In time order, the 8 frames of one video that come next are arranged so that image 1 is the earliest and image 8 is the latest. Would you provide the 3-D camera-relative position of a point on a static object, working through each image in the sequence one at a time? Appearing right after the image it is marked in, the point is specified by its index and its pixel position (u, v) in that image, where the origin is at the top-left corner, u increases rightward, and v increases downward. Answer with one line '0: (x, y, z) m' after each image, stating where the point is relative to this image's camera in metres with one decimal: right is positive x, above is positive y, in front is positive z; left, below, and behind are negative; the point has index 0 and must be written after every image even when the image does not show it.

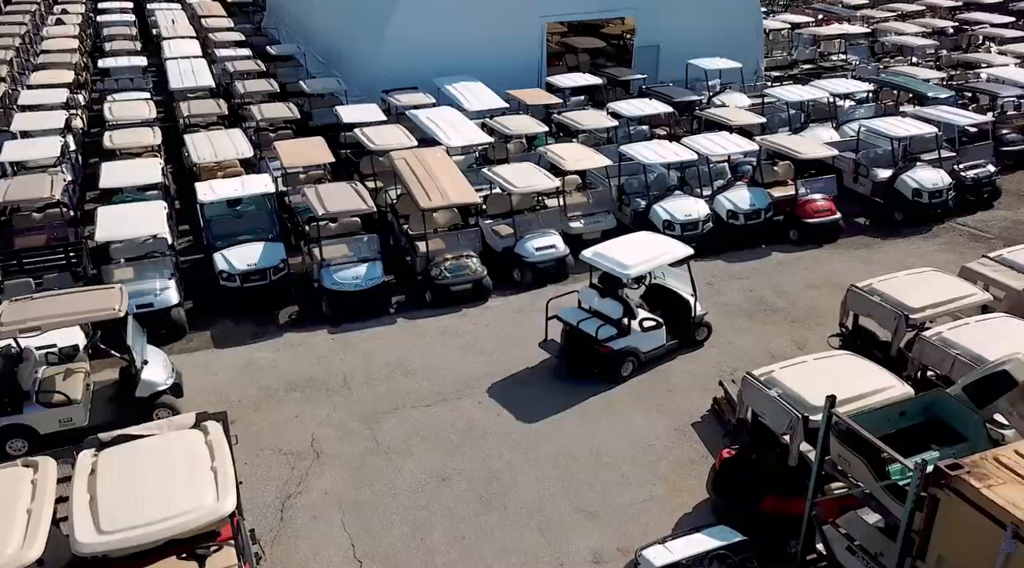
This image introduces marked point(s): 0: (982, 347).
0: (+5.1, -0.7, +8.5) m
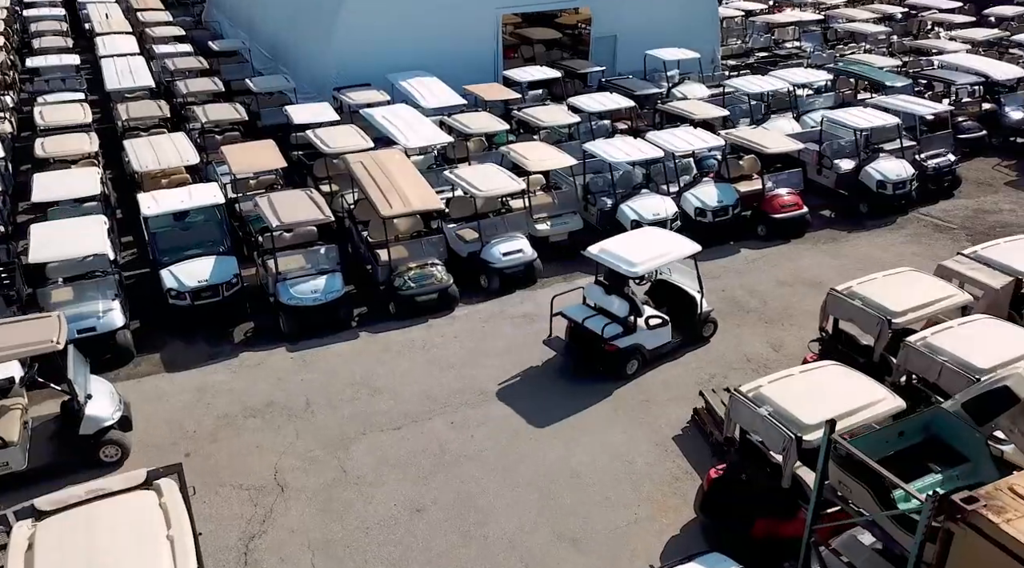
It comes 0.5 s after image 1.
0: (+4.9, -0.7, +8.3) m
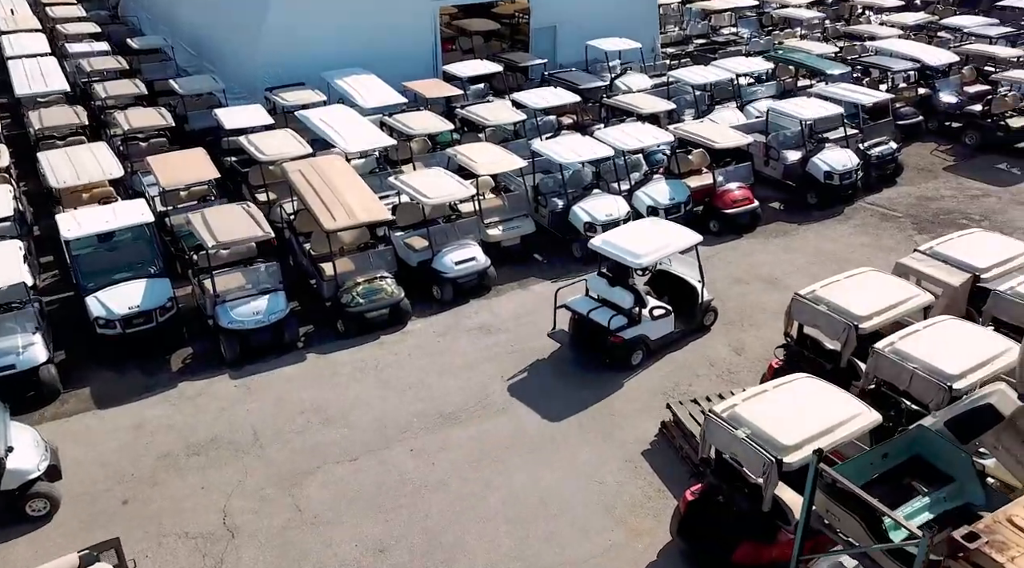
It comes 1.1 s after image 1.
0: (+4.5, -0.8, +8.2) m
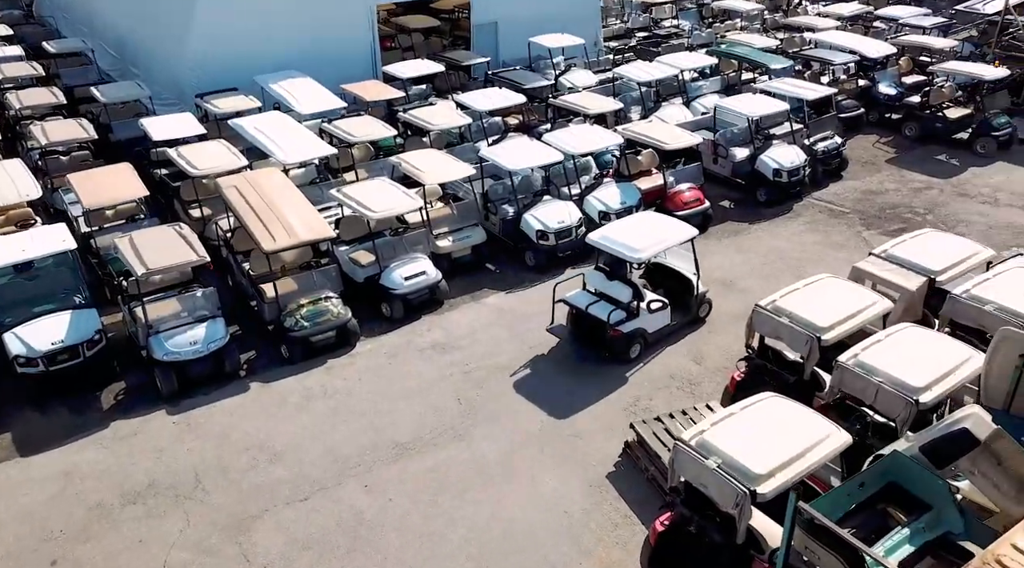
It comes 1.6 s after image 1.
0: (+4.0, -0.9, +8.1) m
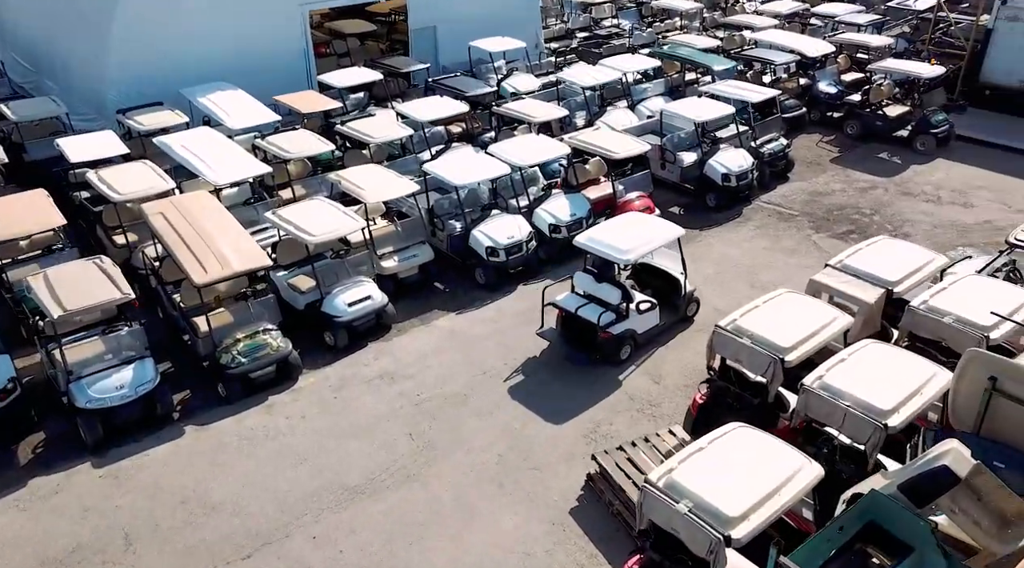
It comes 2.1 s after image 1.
0: (+3.6, -1.1, +7.9) m
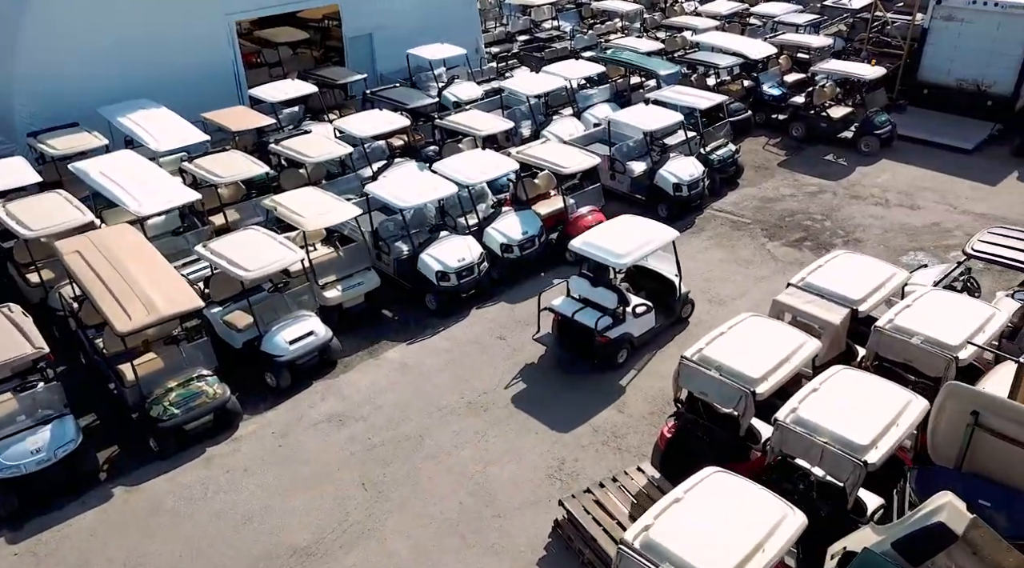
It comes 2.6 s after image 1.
0: (+3.2, -1.4, +7.5) m
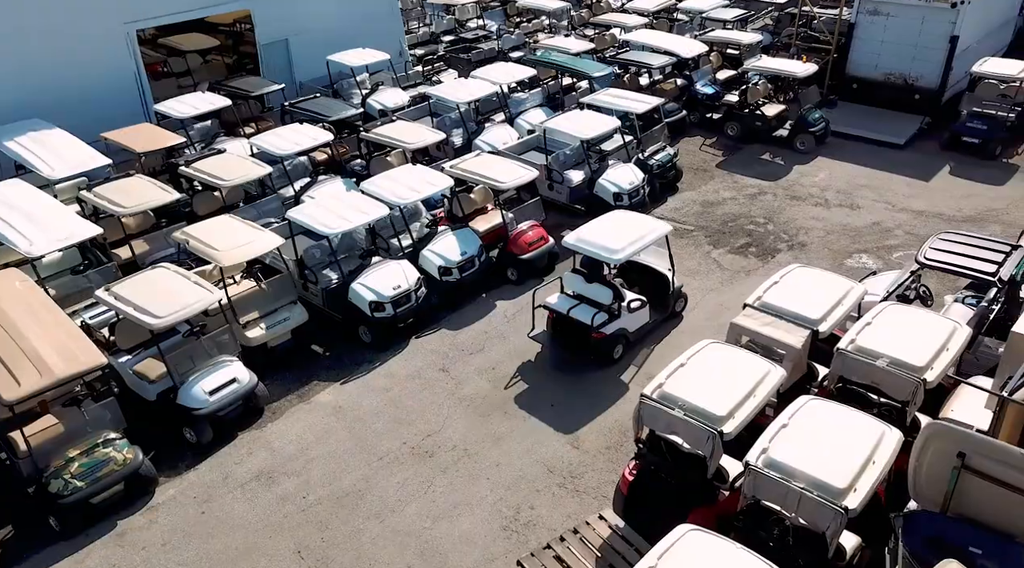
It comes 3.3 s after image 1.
0: (+2.8, -1.7, +7.0) m
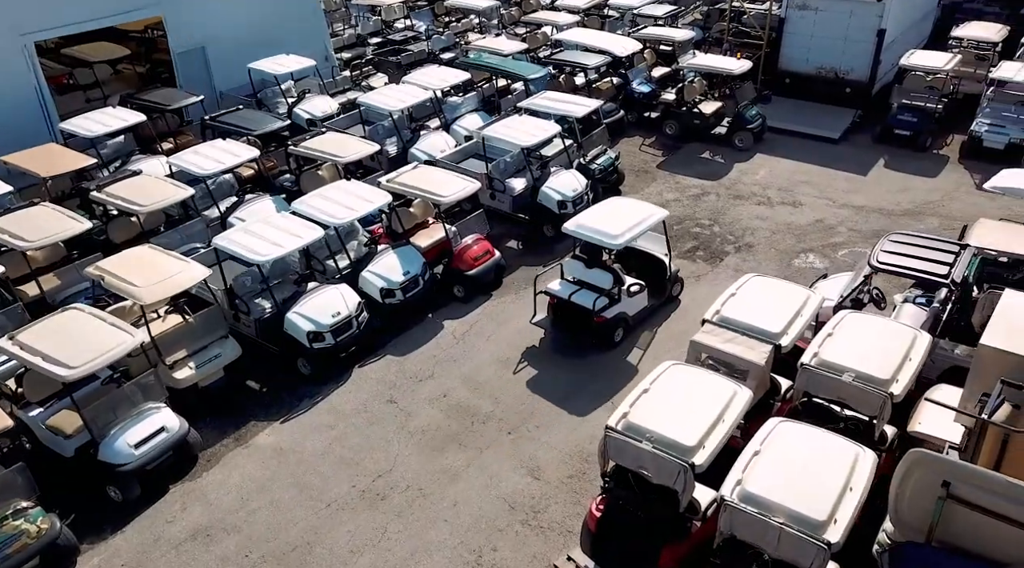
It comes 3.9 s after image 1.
0: (+2.5, -1.9, +6.7) m
